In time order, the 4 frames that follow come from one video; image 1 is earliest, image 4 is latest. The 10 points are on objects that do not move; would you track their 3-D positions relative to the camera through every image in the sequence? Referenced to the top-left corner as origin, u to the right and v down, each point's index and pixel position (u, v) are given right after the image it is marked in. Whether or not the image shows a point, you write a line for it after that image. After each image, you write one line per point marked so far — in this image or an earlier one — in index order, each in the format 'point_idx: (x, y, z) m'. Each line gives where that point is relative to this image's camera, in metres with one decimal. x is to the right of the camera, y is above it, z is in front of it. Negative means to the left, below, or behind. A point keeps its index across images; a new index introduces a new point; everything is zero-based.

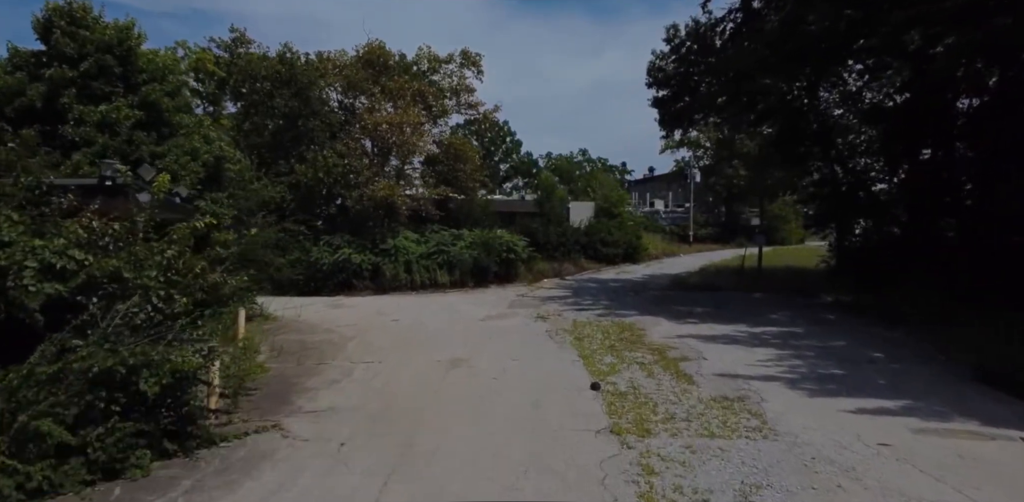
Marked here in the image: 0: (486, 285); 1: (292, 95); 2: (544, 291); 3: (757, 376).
0: (-0.9, -1.3, +19.3) m
1: (-8.4, +5.9, +19.8) m
2: (+1.1, -1.4, +17.9) m
3: (+3.4, -1.8, +7.4) m
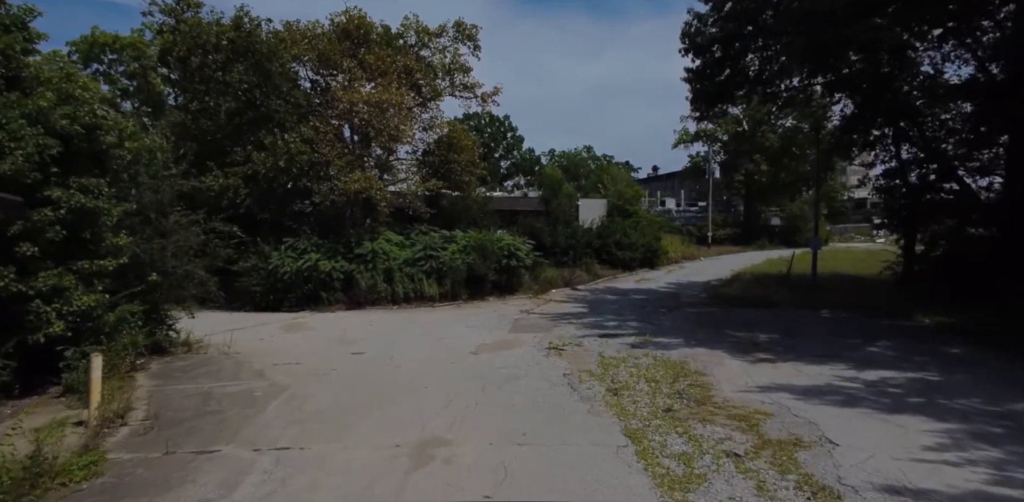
0: (-0.9, -1.4, +16.1) m
1: (-8.3, +5.7, +16.6) m
2: (+1.2, -1.5, +14.6) m
3: (+3.5, -1.9, +4.1) m
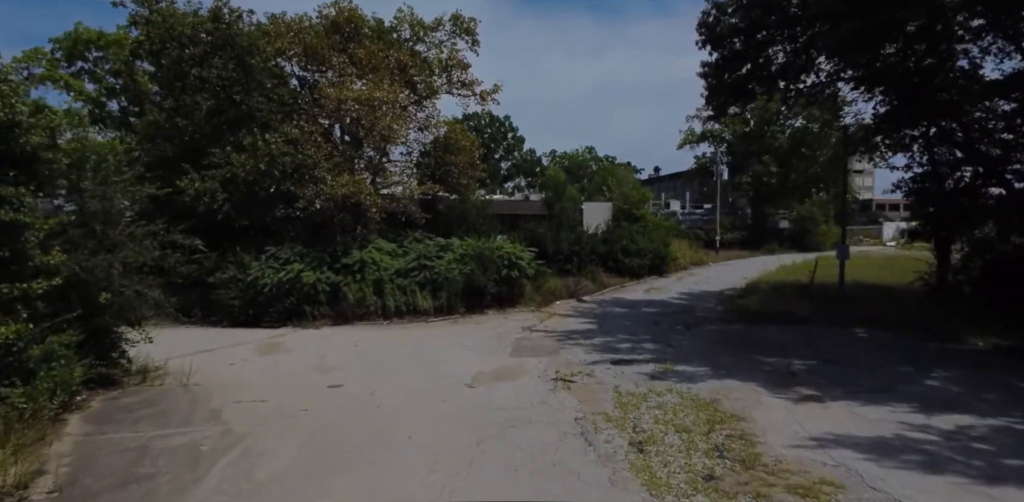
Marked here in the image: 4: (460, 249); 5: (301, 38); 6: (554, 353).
0: (-0.8, -1.7, +14.8) m
1: (-8.3, +5.4, +15.3) m
2: (+1.2, -1.8, +13.4) m
3: (+3.5, -2.2, +2.9) m
4: (-1.5, +0.1, +15.5) m
5: (-6.6, +6.6, +16.3) m
6: (+0.8, -1.9, +9.9) m
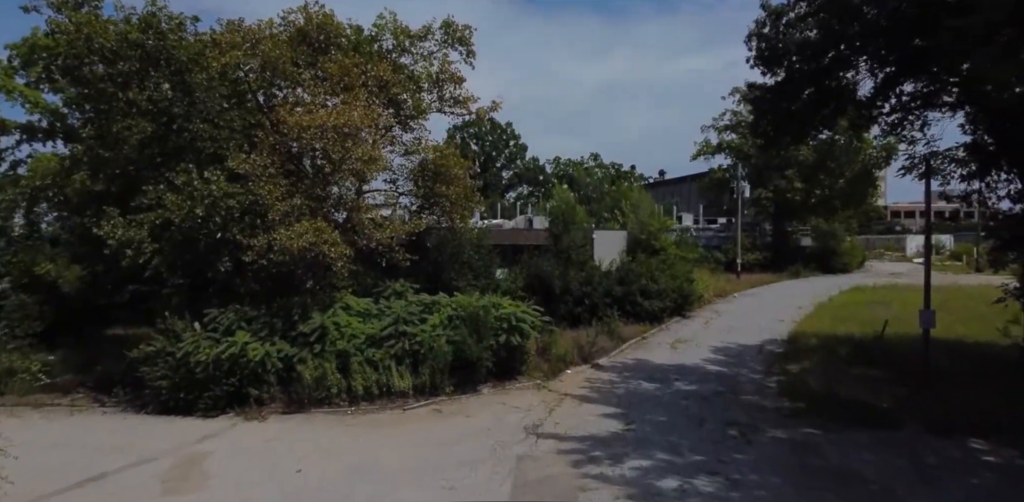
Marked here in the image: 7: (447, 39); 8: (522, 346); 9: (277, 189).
0: (-0.8, -3.1, +11.9) m
1: (-8.3, +4.0, +12.5) m
2: (+1.2, -3.2, +10.5) m
3: (+3.5, -3.6, 0.0) m
4: (-1.5, -1.4, +12.6) m
5: (-6.6, +5.2, +13.5) m
6: (+0.8, -3.3, +7.0) m
7: (-2.0, +6.7, +16.5) m
8: (+0.2, -2.3, +12.5) m
9: (-5.4, +1.4, +12.1) m
